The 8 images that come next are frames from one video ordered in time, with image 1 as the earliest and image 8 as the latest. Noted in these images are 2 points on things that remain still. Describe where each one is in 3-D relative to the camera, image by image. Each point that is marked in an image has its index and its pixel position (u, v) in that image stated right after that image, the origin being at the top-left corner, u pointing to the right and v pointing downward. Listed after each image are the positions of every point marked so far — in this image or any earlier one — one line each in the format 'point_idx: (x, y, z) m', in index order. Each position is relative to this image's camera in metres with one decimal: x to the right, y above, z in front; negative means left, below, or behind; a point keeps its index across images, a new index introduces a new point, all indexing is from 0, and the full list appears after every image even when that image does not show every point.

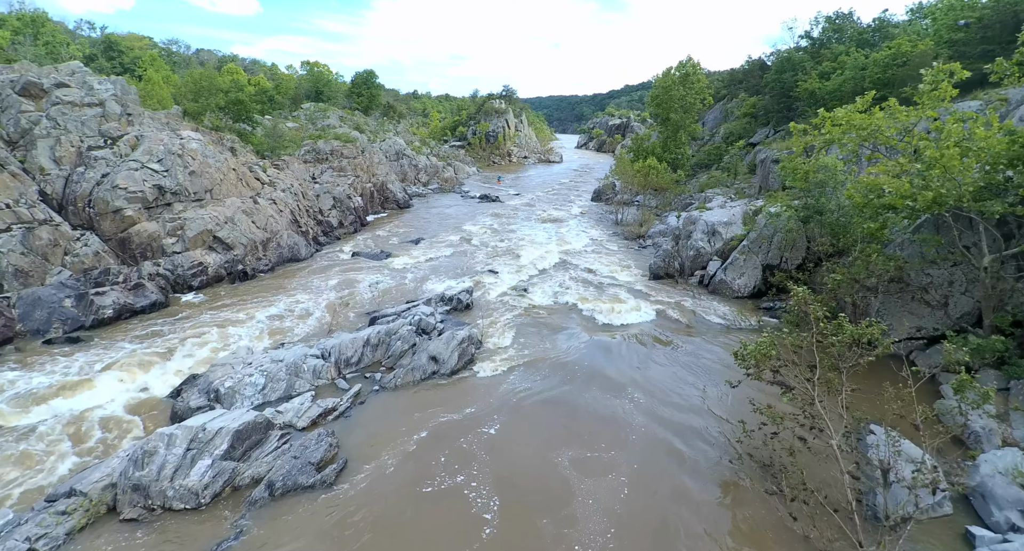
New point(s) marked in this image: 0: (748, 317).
0: (+10.0, -1.8, +19.5) m
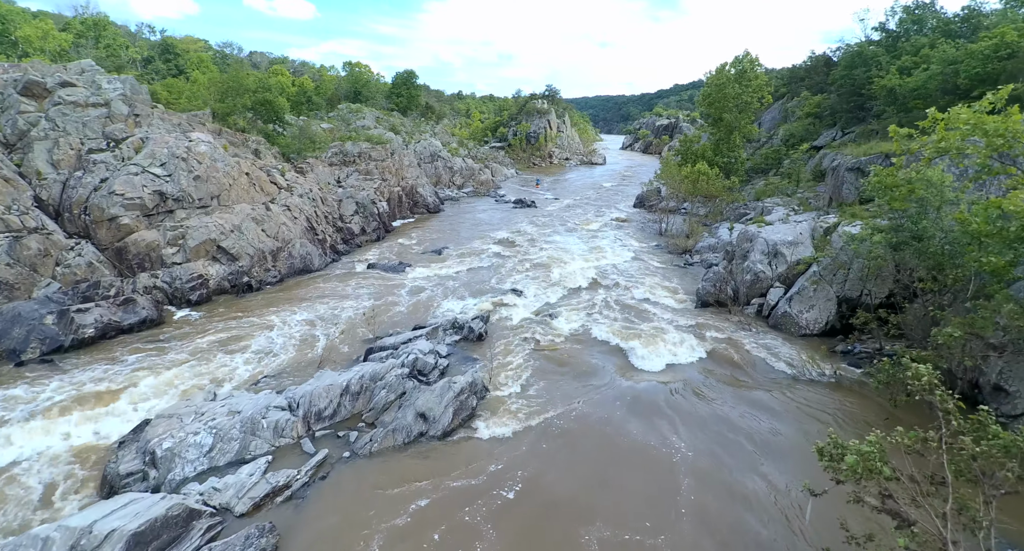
0: (+10.6, -3.1, +15.8) m
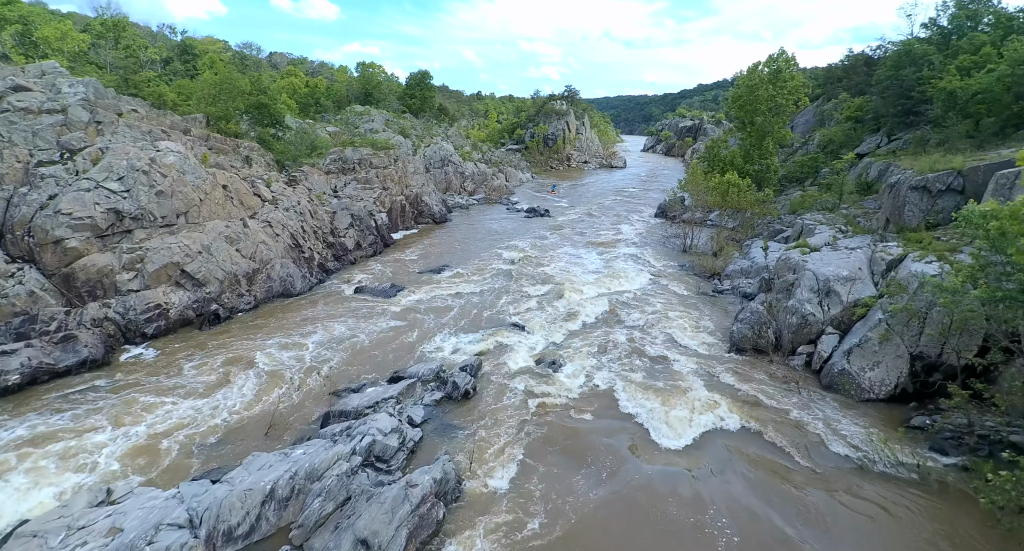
0: (+10.3, -4.7, +12.4) m
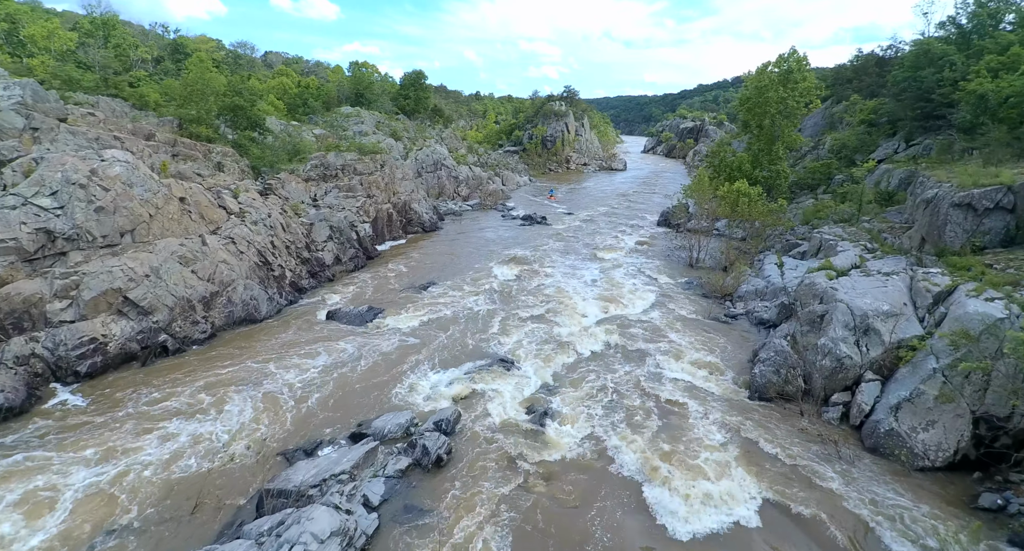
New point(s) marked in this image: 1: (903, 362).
0: (+9.9, -5.8, +10.0) m
1: (+11.5, -2.5, +13.5) m
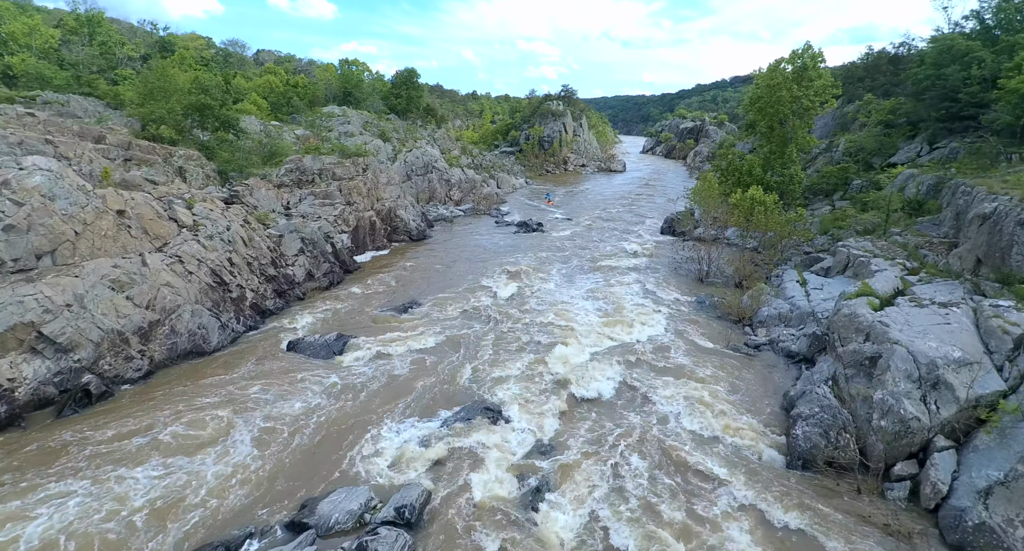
0: (+9.5, -6.8, +7.2) m
1: (+11.1, -3.5, +10.7) m
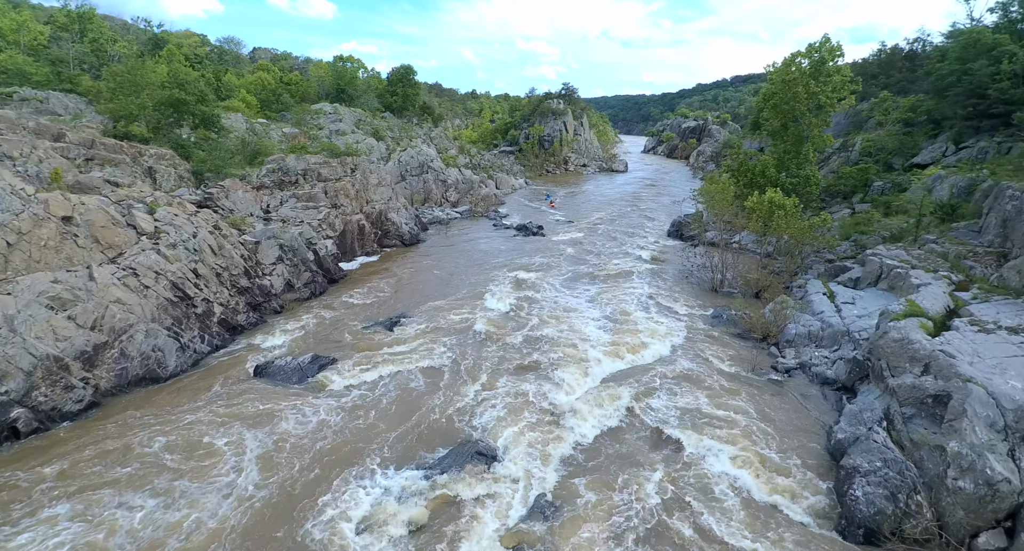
0: (+9.4, -7.4, +5.1) m
1: (+11.0, -4.1, +8.6) m
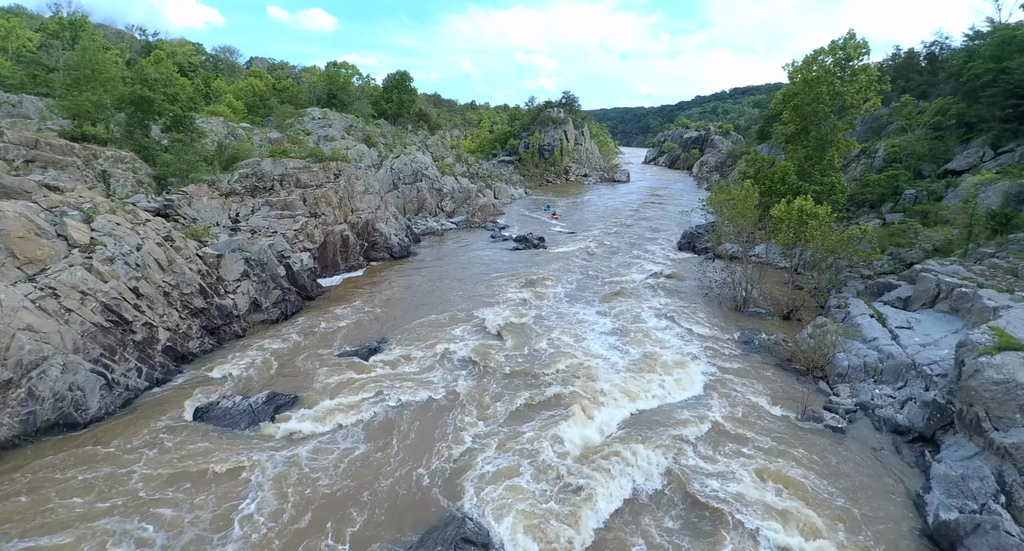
0: (+9.4, -7.7, +2.1) m
1: (+11.0, -4.5, +5.6) m
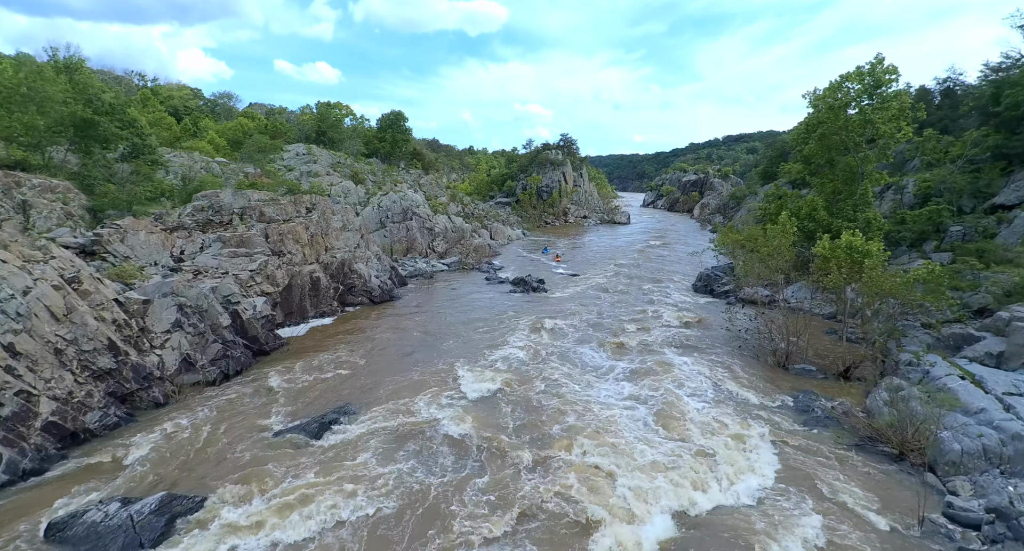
0: (+9.3, -7.8, -2.3) m
1: (+10.9, -4.9, +1.5) m
